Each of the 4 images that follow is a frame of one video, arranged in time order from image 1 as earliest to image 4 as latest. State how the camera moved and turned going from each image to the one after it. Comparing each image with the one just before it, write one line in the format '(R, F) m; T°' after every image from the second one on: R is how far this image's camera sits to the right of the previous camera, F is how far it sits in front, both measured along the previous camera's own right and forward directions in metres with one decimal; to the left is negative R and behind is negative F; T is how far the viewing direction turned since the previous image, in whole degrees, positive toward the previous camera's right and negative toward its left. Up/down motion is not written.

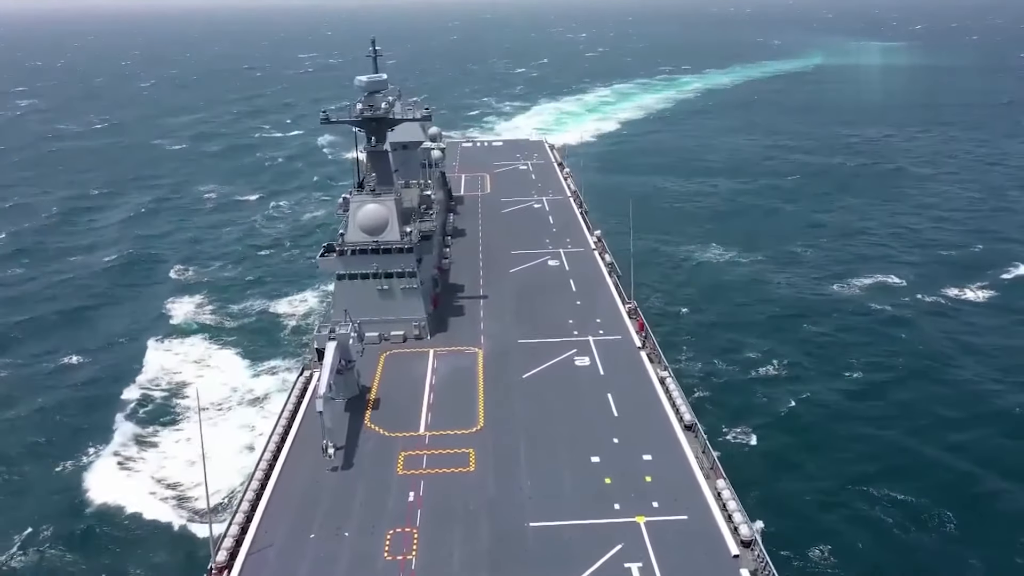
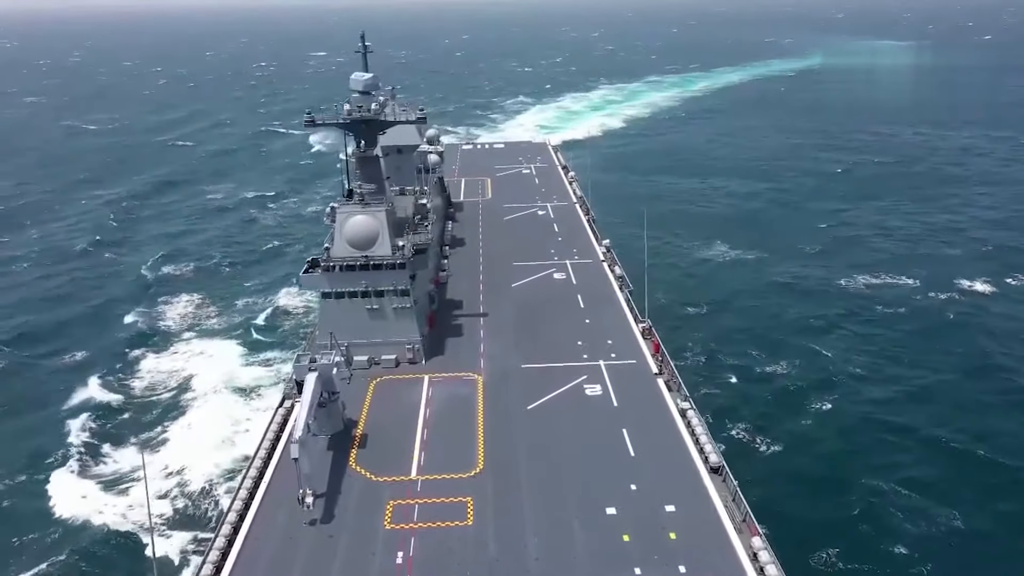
(-0.1, +3.2) m; 0°
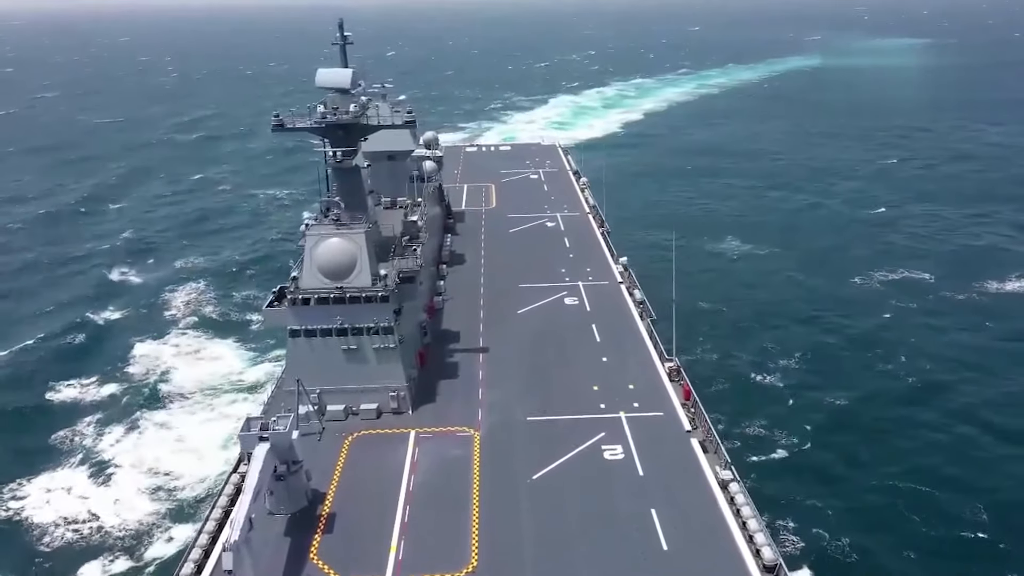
(+0.1, +5.2) m; -1°
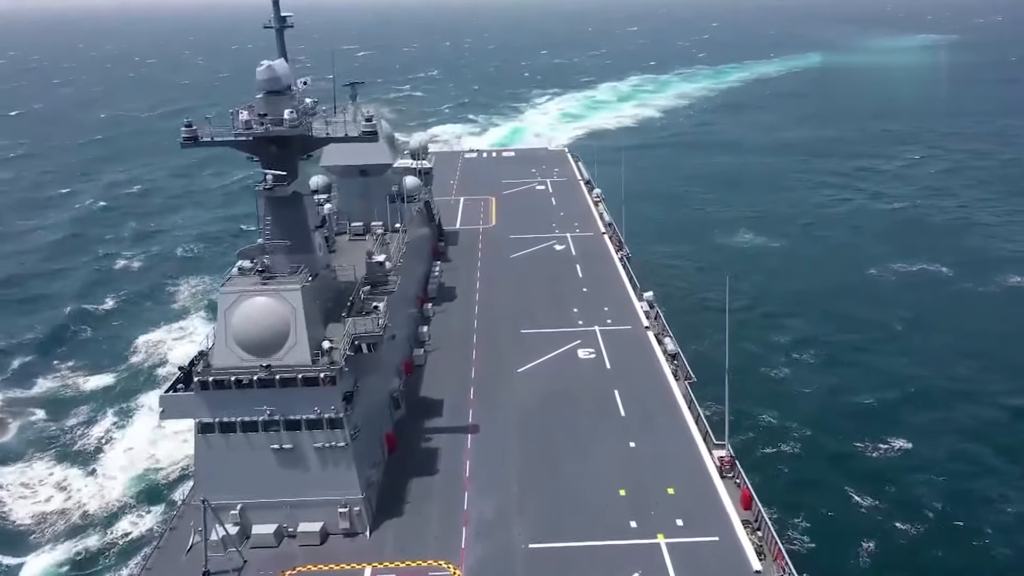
(+0.3, +7.6) m; -1°
